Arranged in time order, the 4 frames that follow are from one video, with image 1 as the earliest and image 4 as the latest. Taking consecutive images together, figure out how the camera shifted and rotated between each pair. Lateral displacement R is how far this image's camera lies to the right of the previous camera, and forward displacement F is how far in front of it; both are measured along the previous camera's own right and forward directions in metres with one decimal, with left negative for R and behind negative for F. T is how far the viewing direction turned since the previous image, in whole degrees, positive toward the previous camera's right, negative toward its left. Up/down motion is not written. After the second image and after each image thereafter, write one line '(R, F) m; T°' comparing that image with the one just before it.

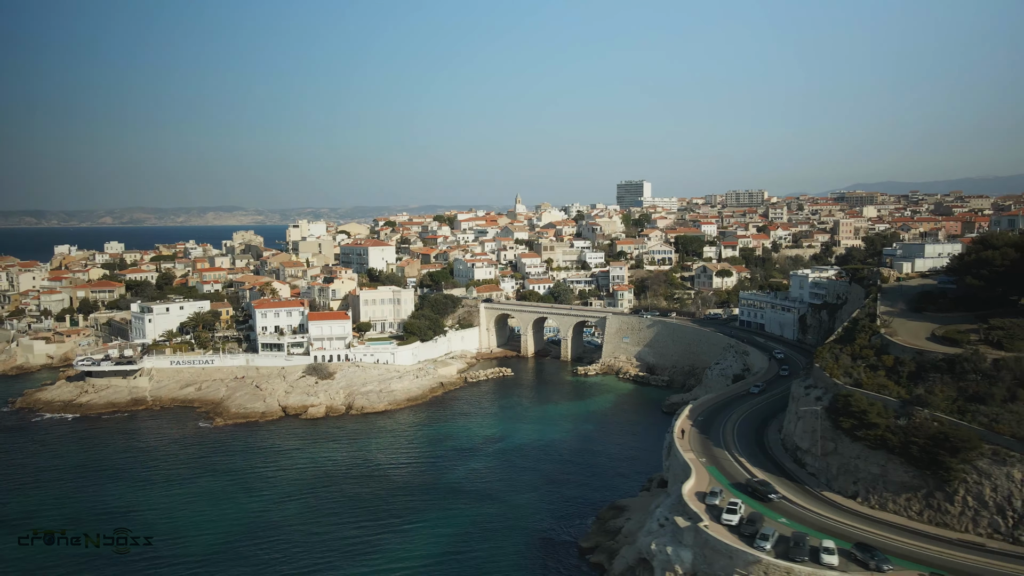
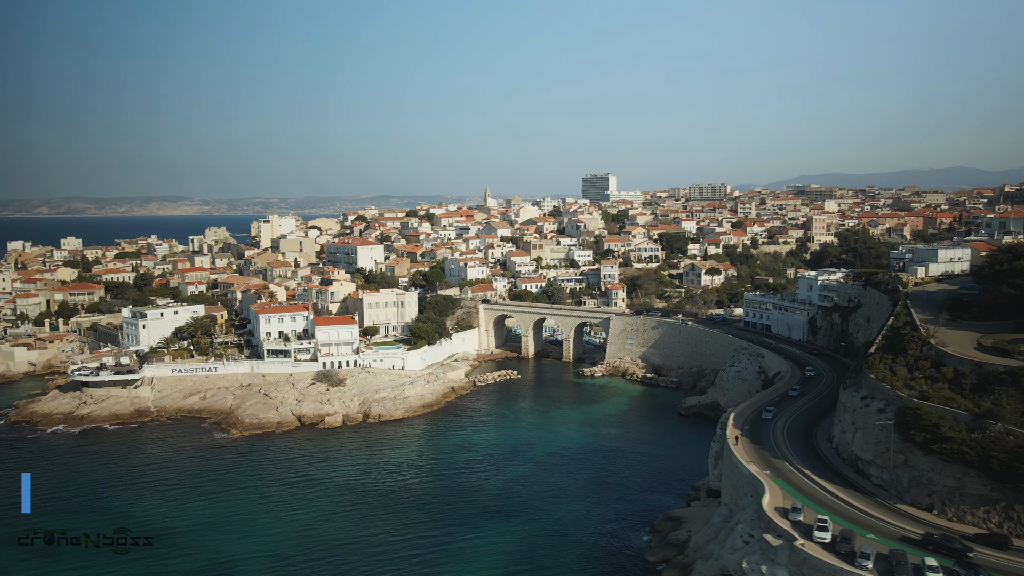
(-2.8, +0.4) m; +3°
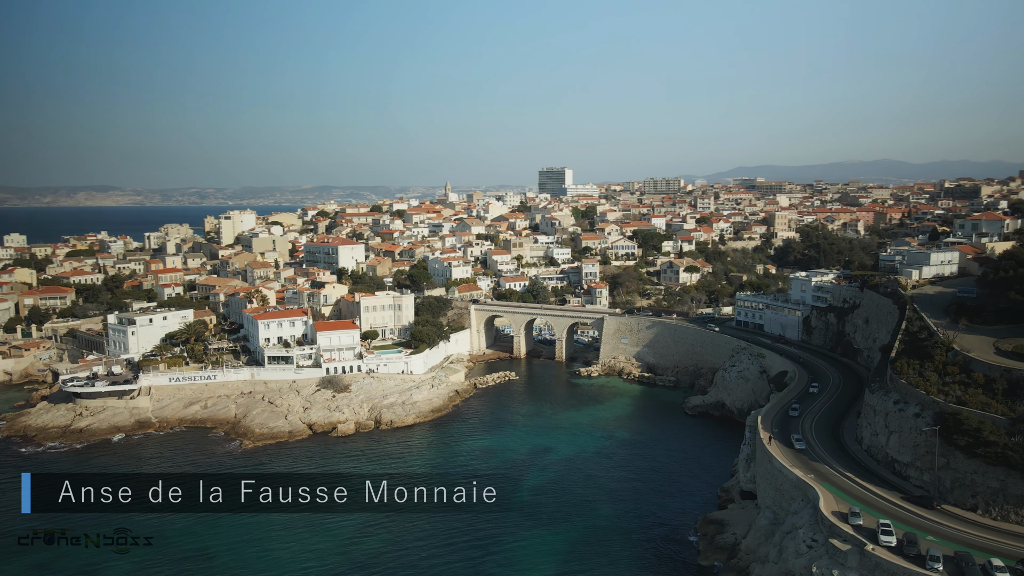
(-2.8, 0.0) m; +4°
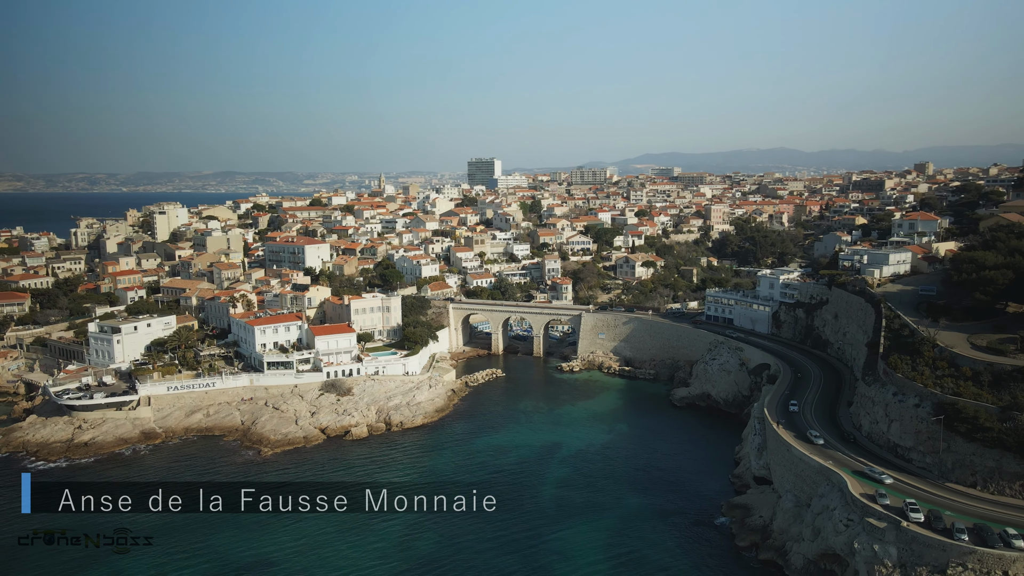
(-4.0, -1.1) m; +7°
